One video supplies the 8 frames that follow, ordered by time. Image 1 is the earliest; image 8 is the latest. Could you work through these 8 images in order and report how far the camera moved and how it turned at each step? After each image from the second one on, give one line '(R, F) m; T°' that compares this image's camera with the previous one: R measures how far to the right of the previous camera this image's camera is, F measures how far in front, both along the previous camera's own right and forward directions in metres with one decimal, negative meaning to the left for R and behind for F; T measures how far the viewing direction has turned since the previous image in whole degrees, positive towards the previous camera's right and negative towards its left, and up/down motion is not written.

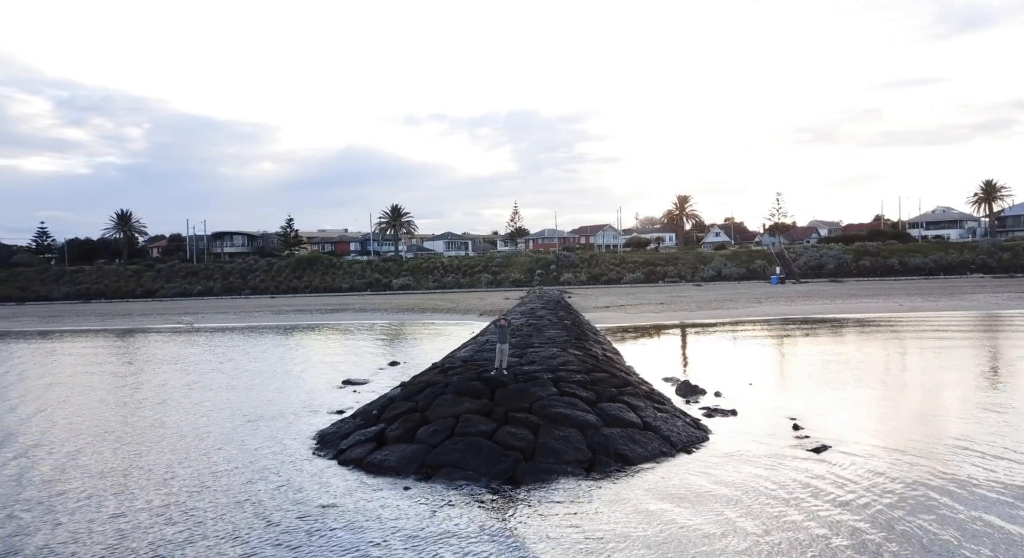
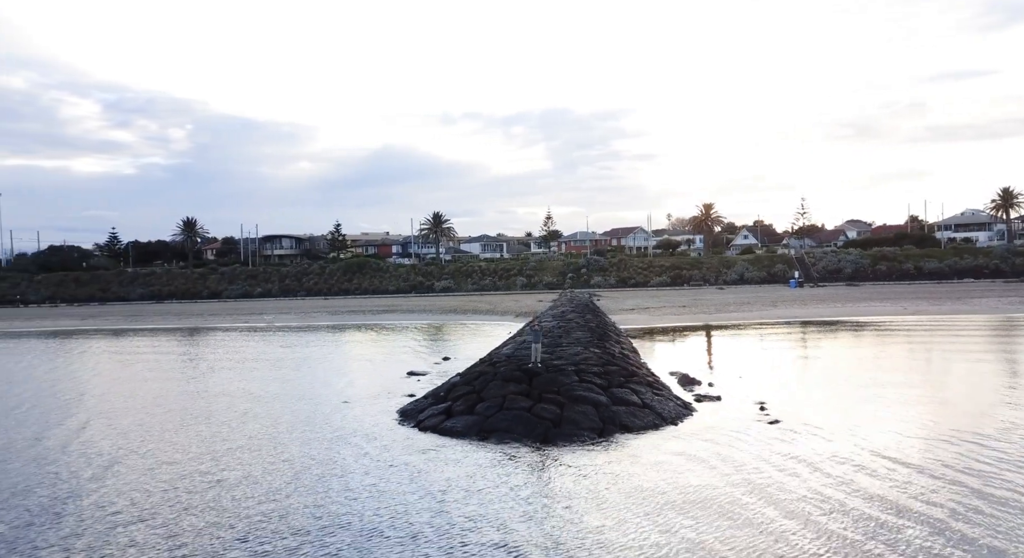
(0.0, -3.5) m; -2°
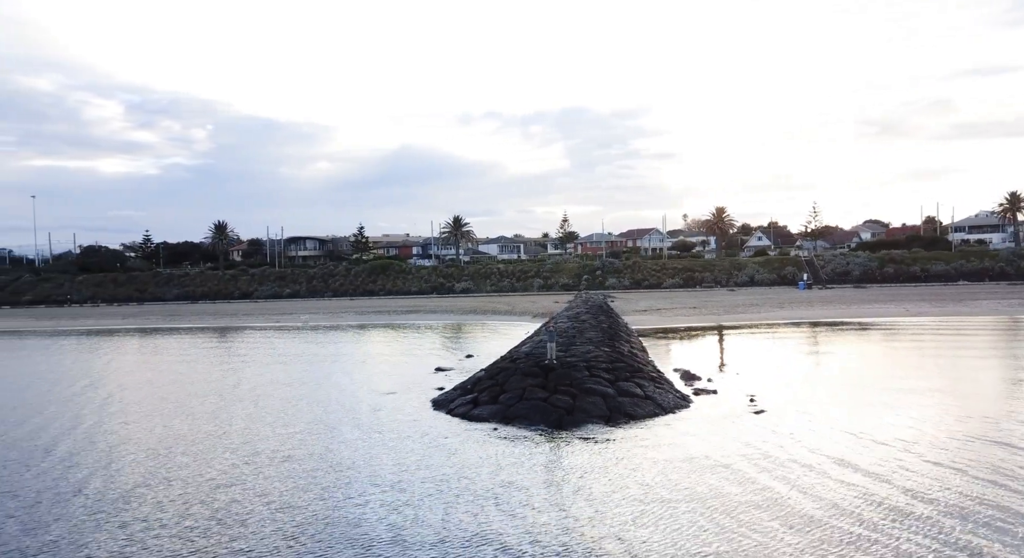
(0.0, -2.0) m; -1°
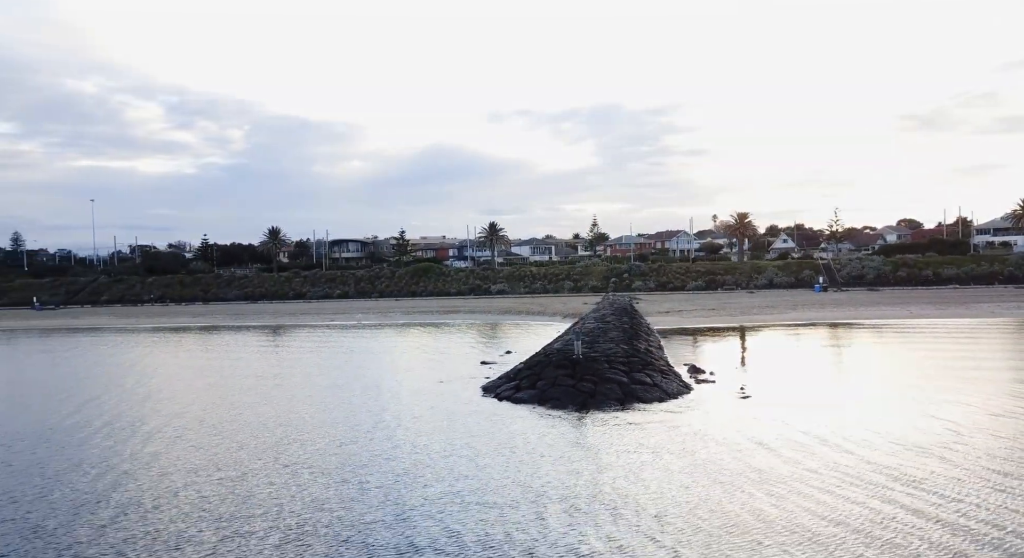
(-0.1, -3.8) m; -2°
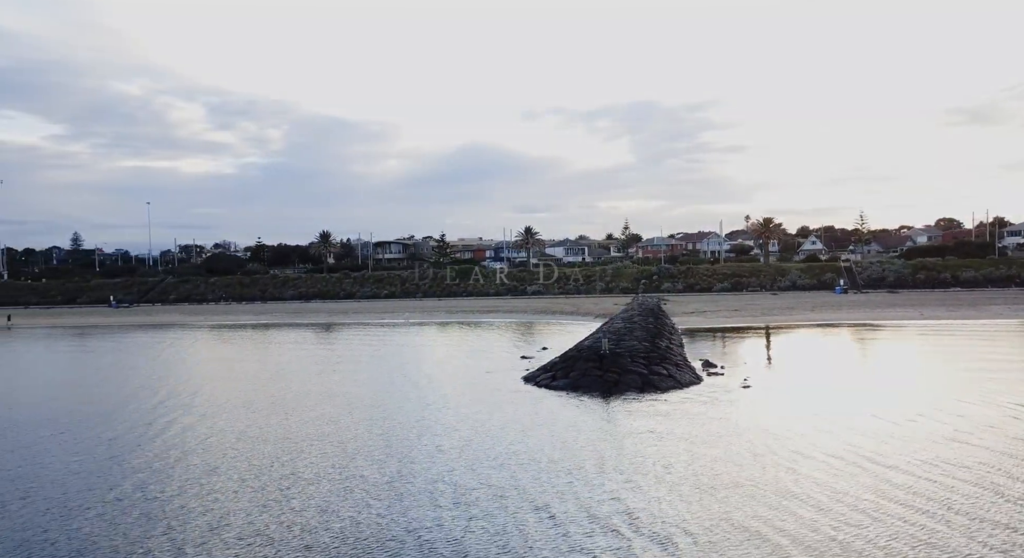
(-0.1, -3.6) m; -2°
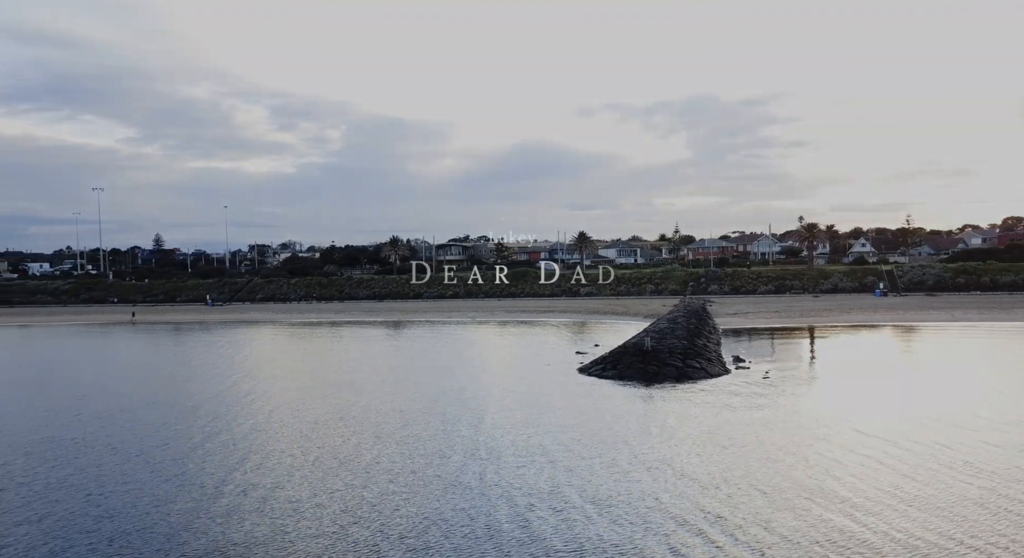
(-0.1, -4.6) m; -4°
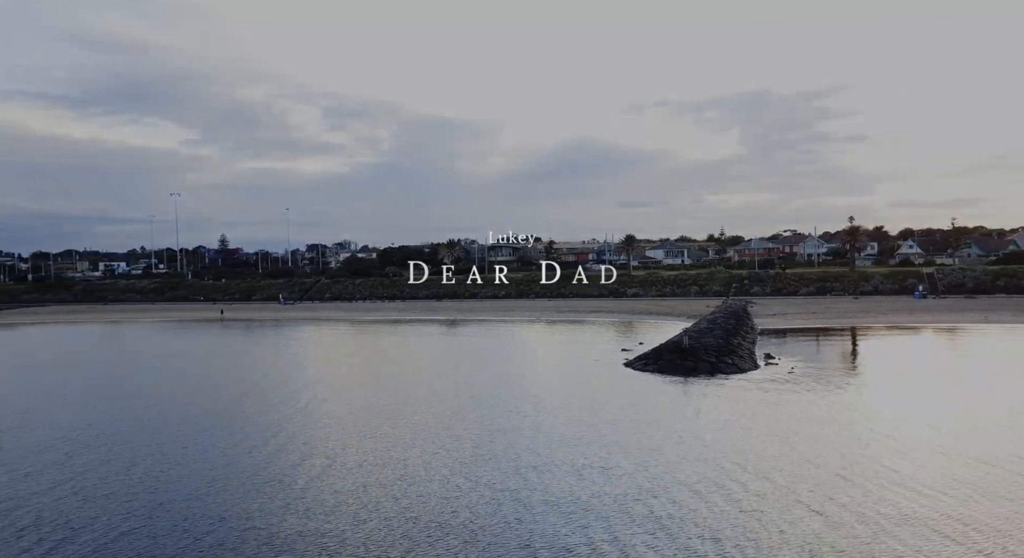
(-0.2, -3.6) m; -3°
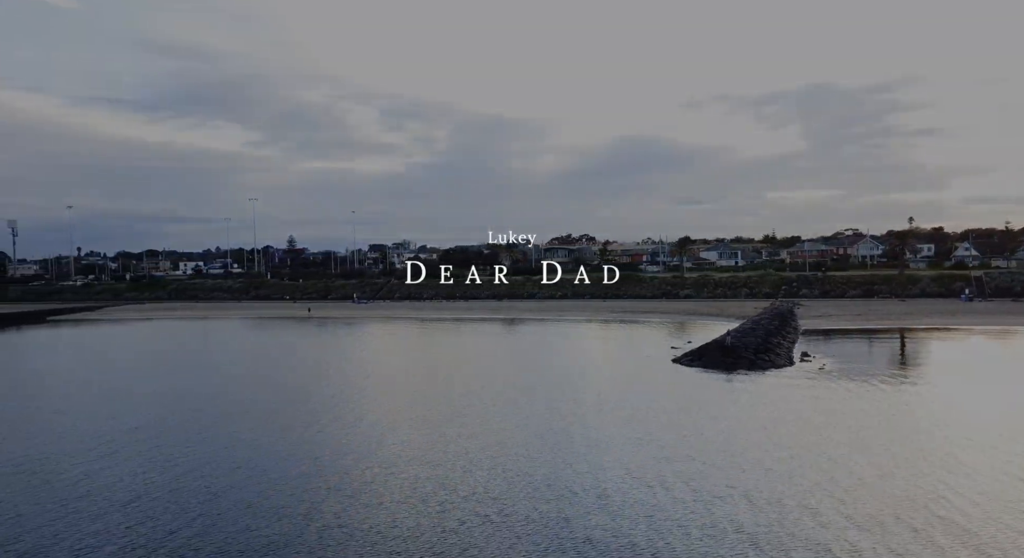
(-0.3, -4.0) m; -4°
